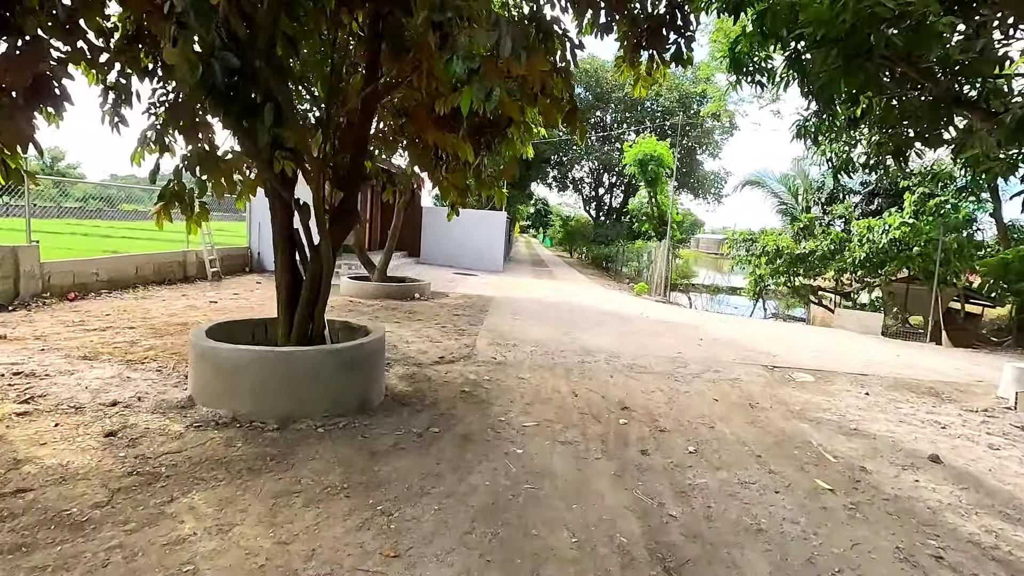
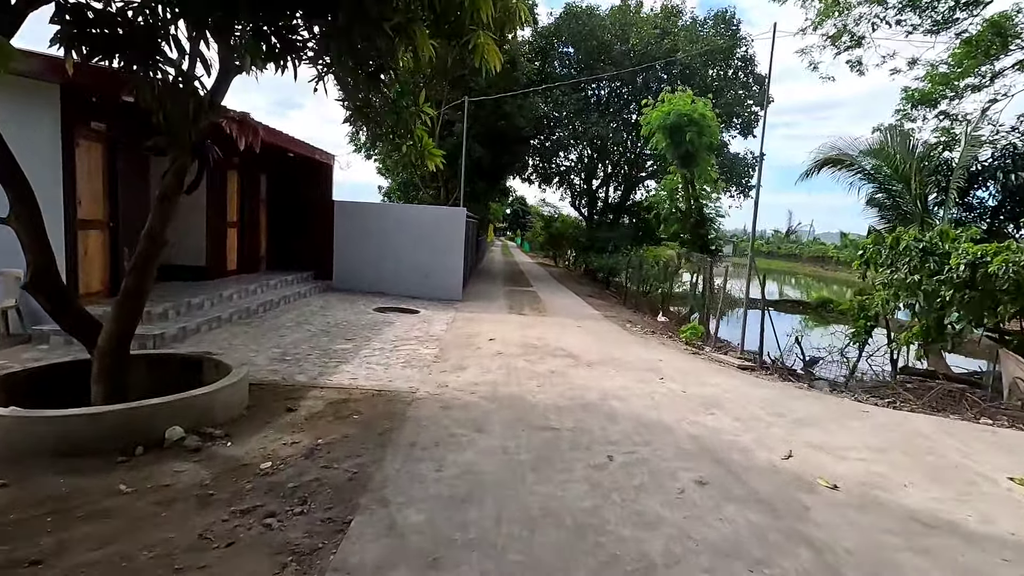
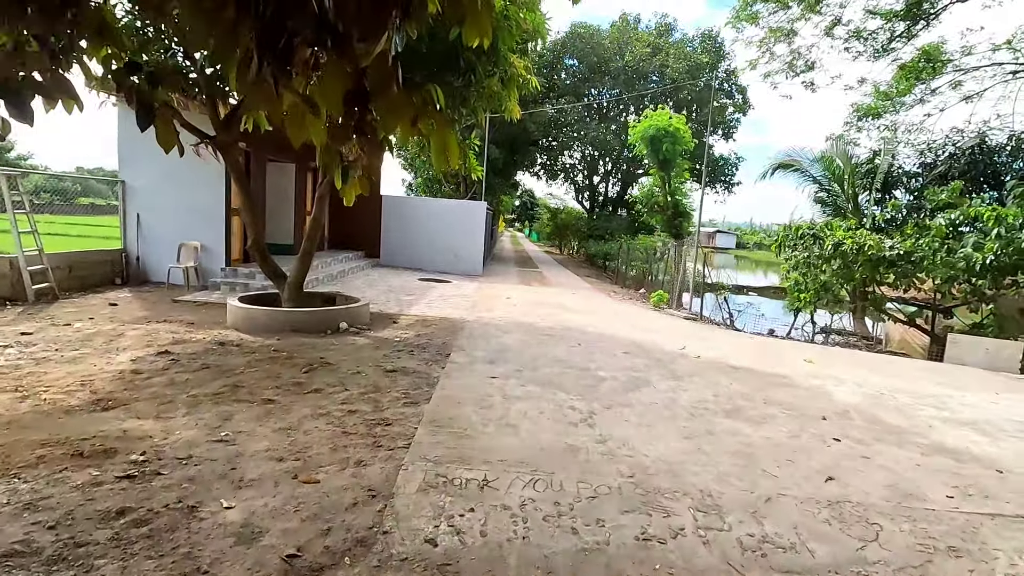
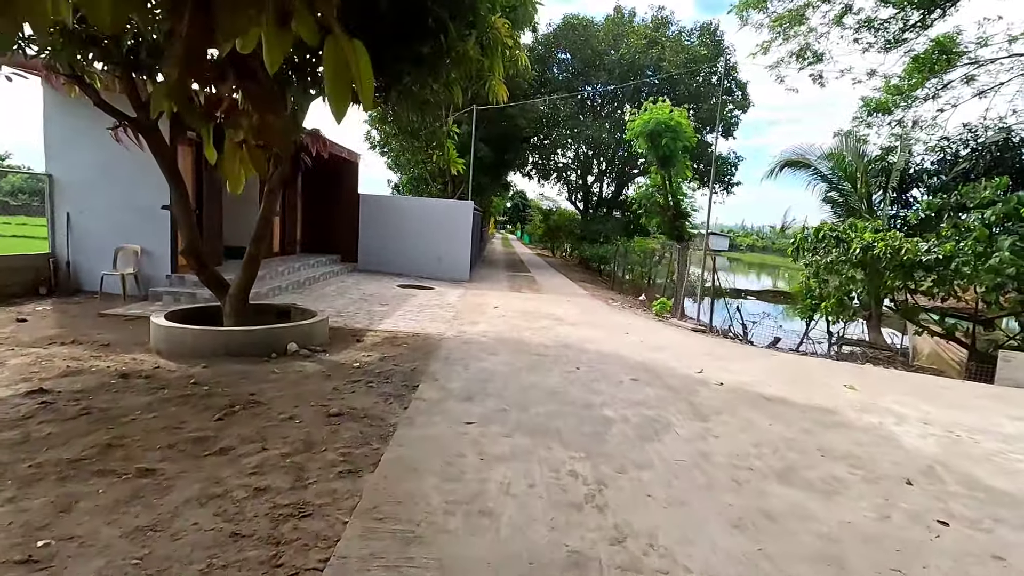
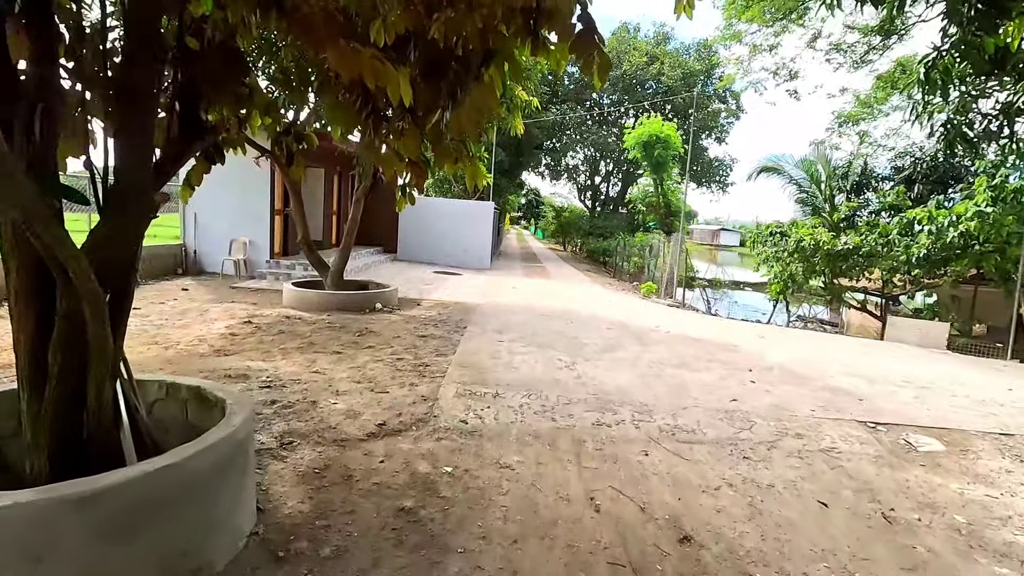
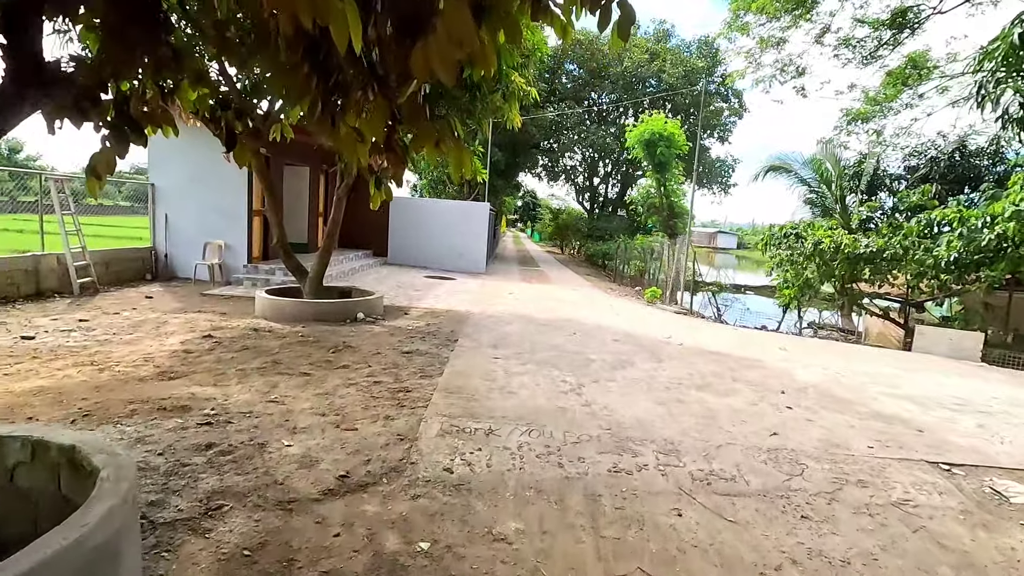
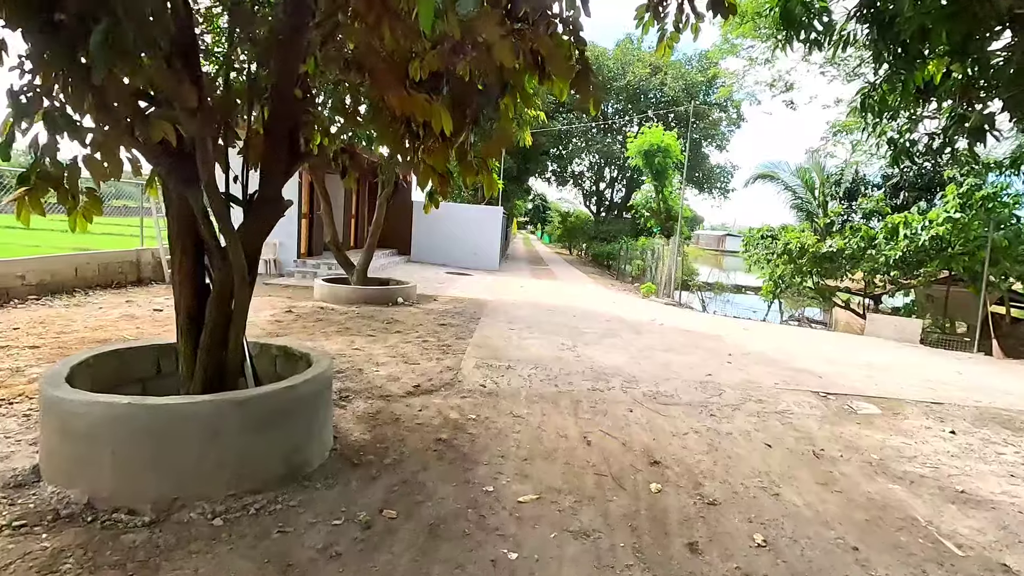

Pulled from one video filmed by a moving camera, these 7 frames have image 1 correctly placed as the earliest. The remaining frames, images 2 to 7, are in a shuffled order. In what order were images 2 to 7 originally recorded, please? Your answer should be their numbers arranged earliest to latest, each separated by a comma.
7, 5, 6, 3, 4, 2
